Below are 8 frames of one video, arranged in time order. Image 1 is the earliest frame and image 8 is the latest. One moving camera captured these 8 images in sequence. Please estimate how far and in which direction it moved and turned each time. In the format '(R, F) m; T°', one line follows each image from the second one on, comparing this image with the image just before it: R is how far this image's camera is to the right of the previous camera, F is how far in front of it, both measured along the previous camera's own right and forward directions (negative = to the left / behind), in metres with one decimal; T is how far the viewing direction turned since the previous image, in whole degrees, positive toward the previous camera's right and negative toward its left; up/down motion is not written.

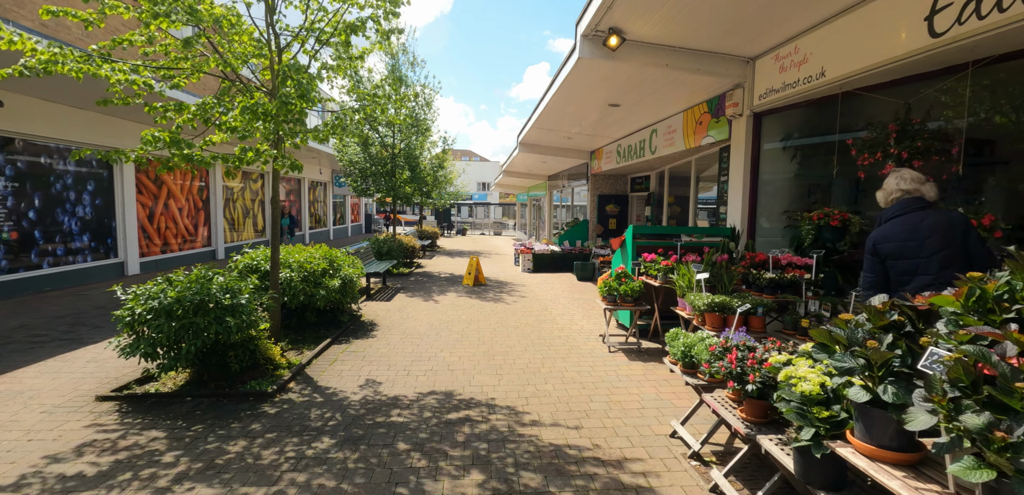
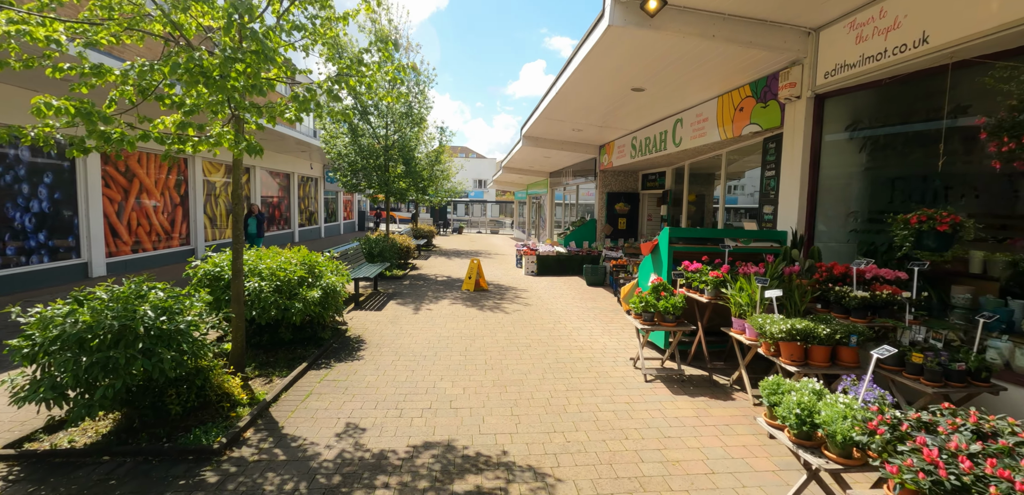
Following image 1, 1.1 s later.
(-0.2, +0.9) m; +1°
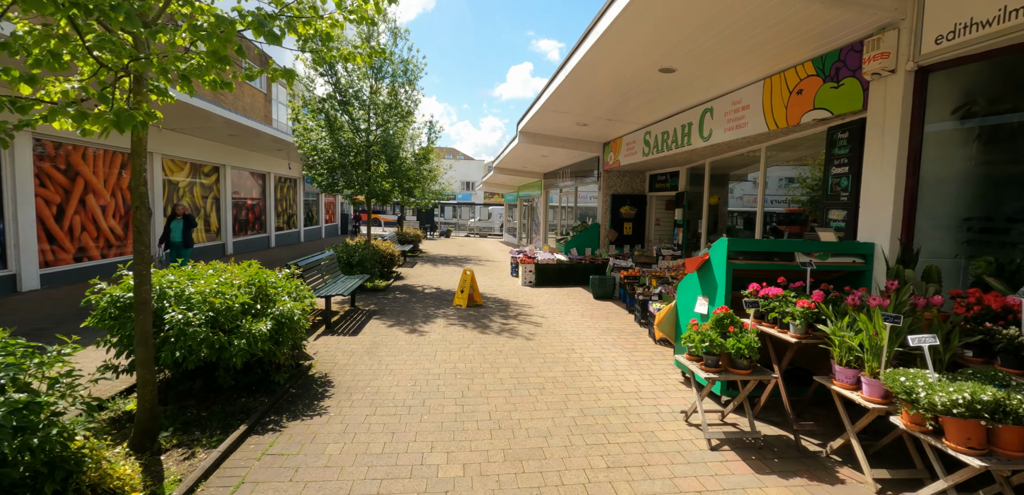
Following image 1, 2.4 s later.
(-0.2, +1.2) m; +2°
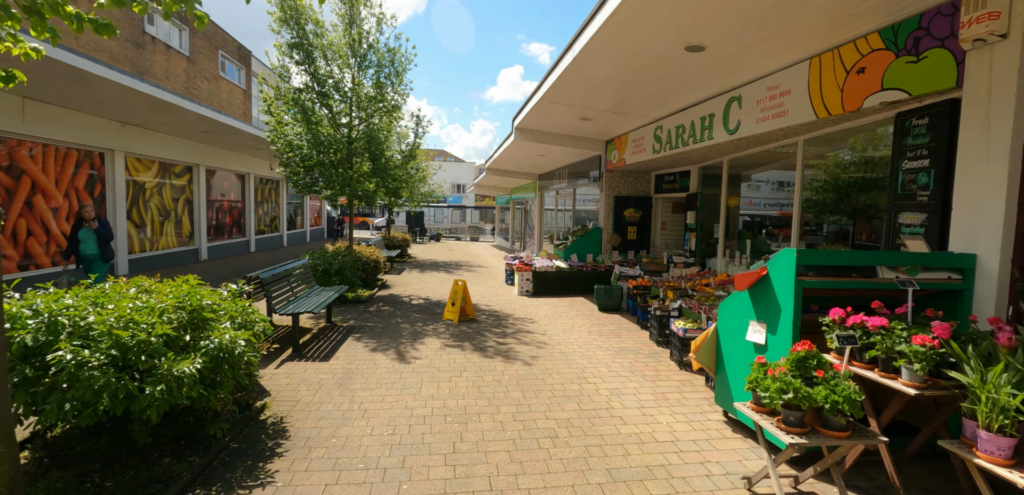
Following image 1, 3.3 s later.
(-0.1, +0.9) m; +1°
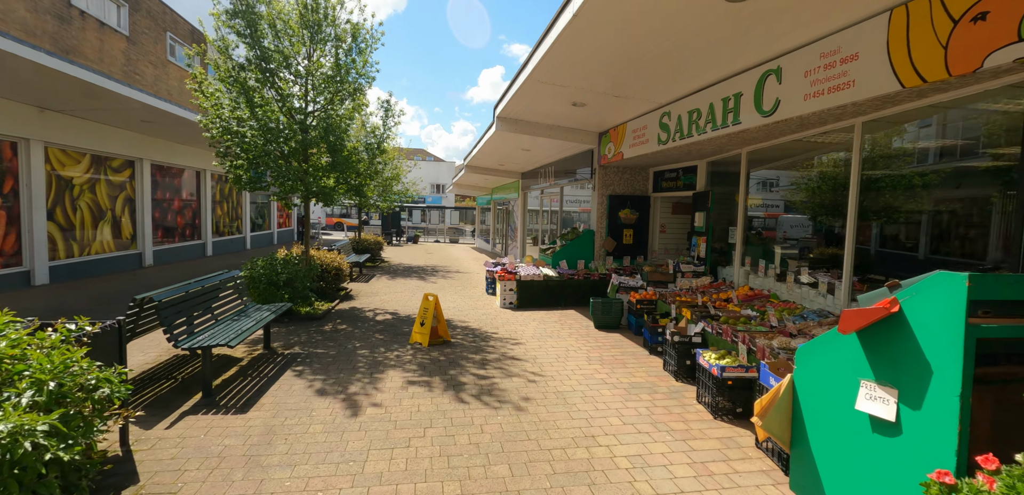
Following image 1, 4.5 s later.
(0.0, +1.2) m; +3°
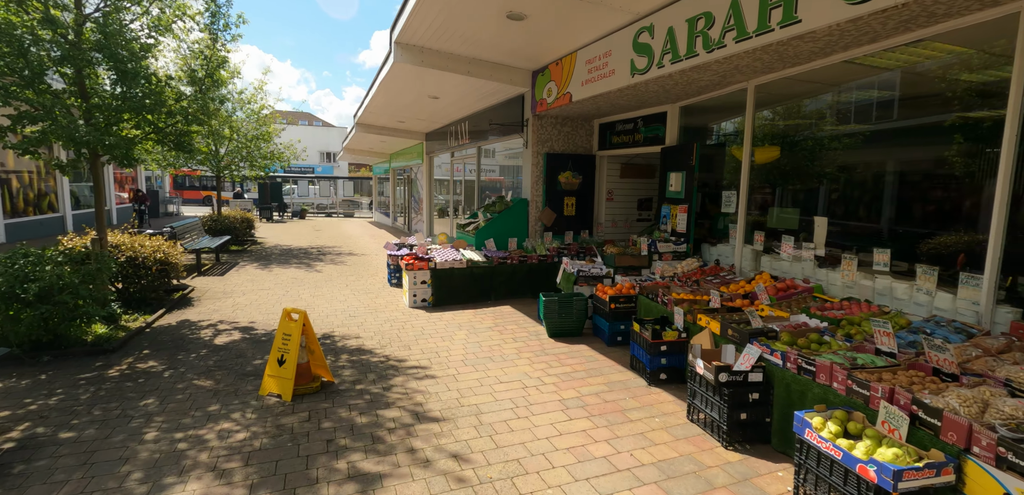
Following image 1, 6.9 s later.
(-0.1, +2.3) m; +12°
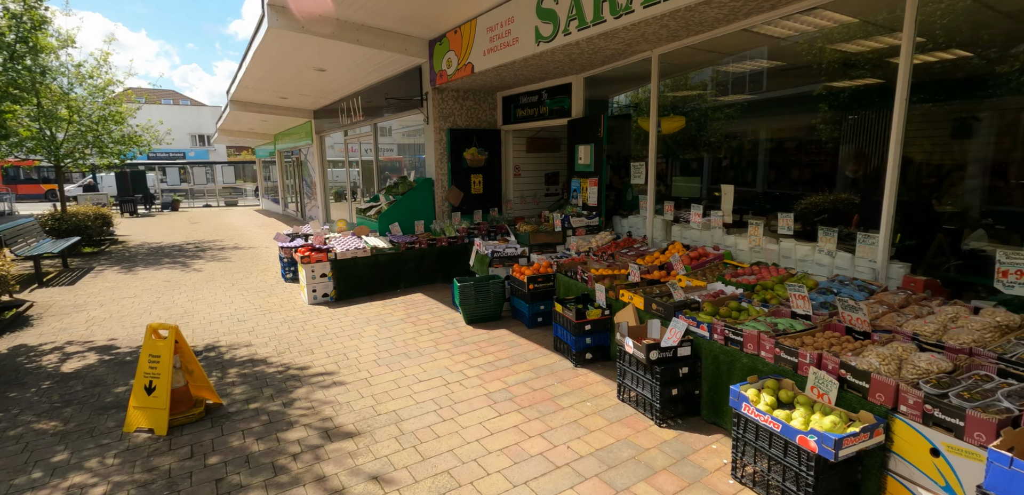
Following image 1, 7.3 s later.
(0.0, +0.4) m; +12°
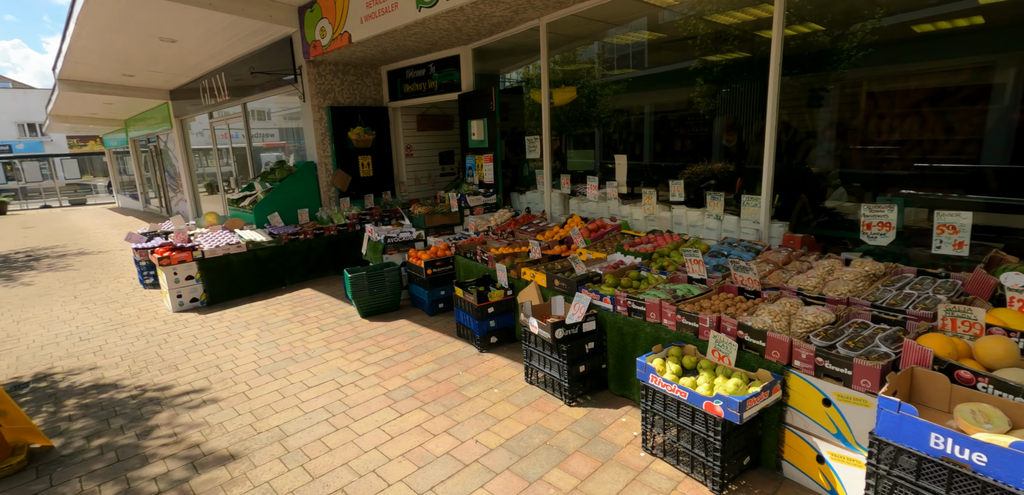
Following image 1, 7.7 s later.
(+0.1, +0.3) m; +13°
